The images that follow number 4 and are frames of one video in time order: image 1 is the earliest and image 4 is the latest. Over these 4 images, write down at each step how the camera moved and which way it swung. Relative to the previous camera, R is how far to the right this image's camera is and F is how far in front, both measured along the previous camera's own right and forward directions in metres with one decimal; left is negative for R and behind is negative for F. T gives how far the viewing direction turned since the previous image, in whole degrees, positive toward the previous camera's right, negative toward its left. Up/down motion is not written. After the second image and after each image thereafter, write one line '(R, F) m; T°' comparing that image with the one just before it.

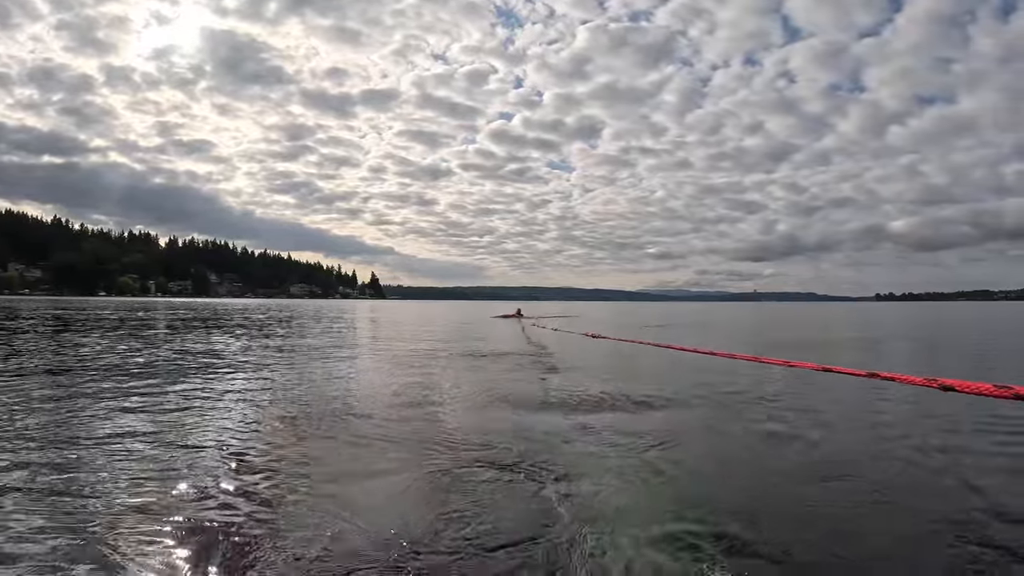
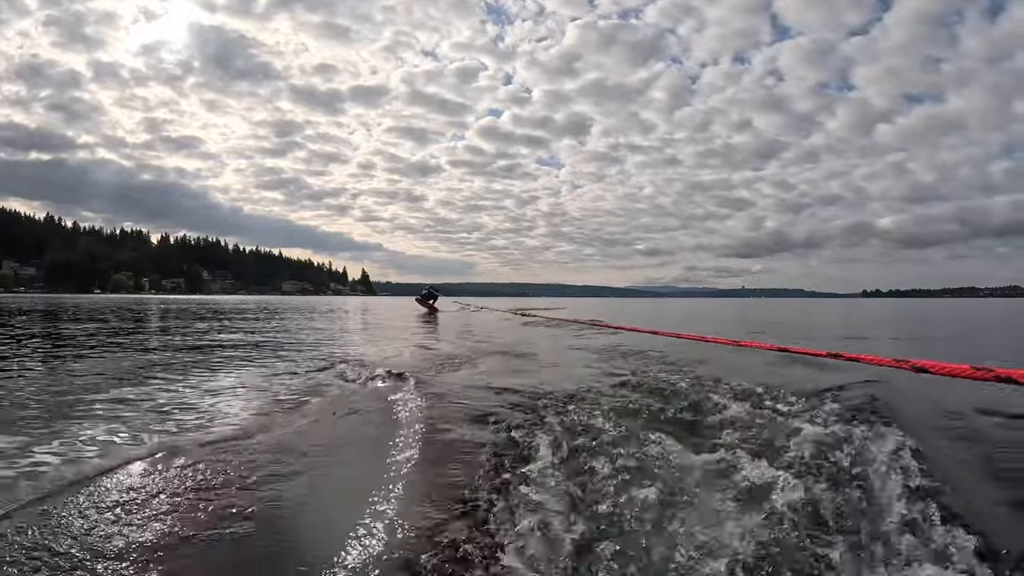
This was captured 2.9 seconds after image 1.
(-0.3, -0.6) m; +1°
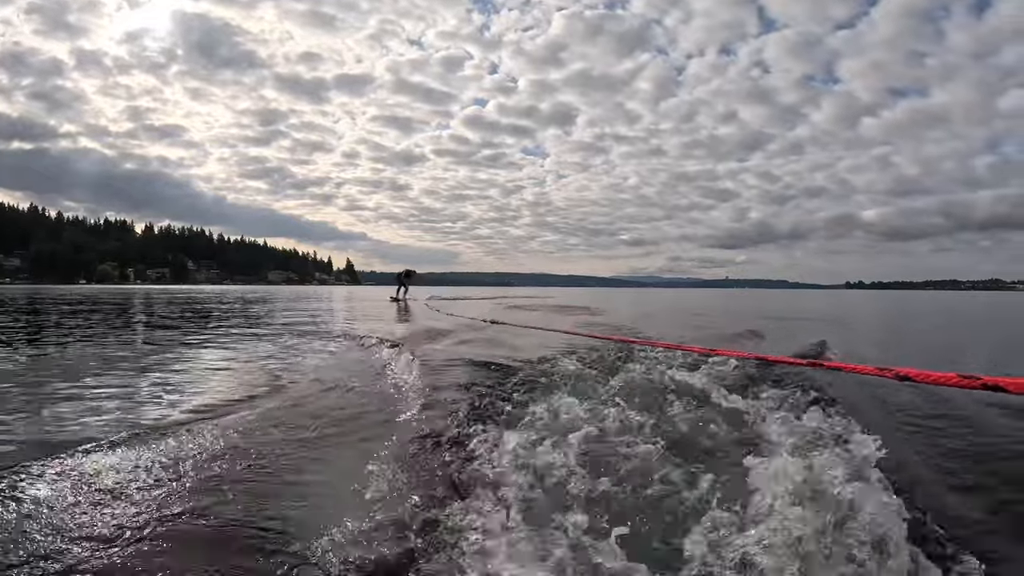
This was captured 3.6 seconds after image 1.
(-0.4, -1.1) m; +2°
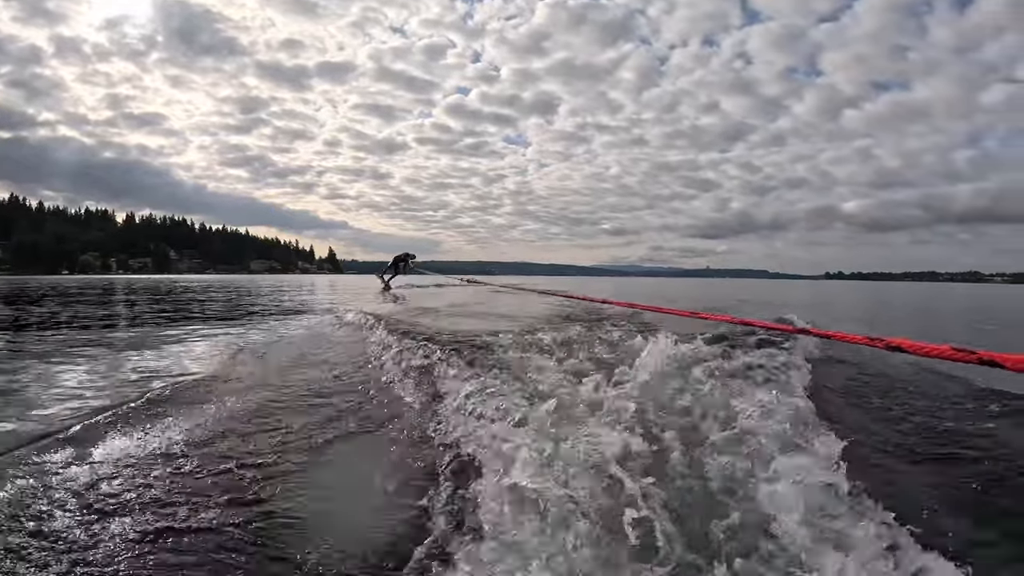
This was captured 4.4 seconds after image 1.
(-0.5, -1.2) m; +2°
